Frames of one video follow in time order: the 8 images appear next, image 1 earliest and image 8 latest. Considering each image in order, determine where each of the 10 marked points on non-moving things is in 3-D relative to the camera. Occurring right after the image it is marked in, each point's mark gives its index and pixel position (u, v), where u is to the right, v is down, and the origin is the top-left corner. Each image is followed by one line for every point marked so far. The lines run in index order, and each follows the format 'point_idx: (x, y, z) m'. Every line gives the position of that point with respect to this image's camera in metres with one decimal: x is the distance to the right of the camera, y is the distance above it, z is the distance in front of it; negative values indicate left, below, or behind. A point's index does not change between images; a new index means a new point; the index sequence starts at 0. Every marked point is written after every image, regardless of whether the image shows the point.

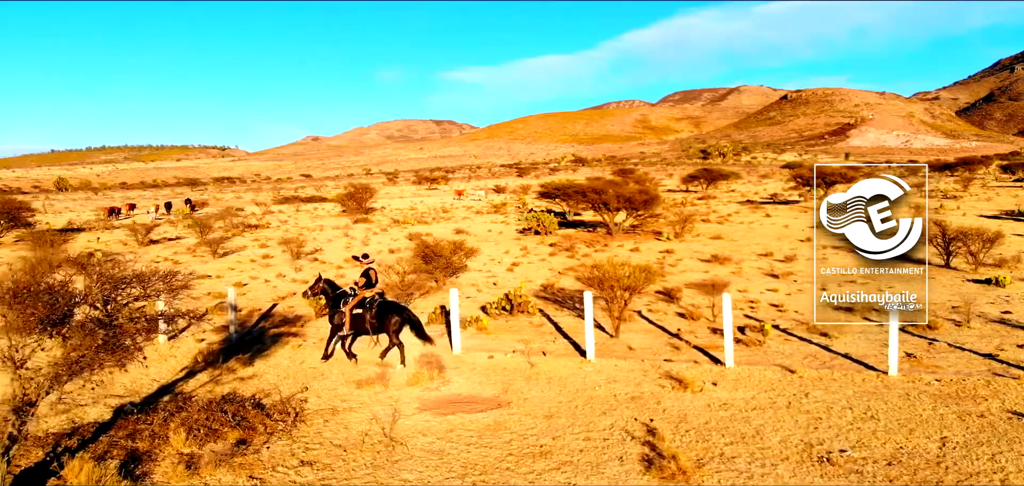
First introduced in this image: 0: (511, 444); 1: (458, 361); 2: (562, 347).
0: (0.0, -1.6, +7.5) m
1: (-0.6, -1.3, +10.6) m
2: (+0.6, -1.2, +11.3) m
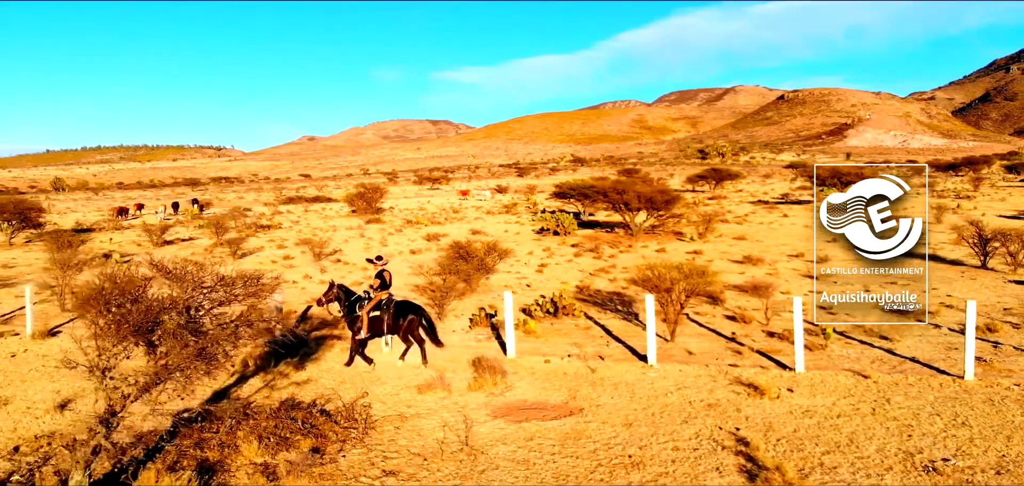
0: (+0.7, -1.6, +7.2) m
1: (0.0, -1.4, +10.3) m
2: (+1.3, -1.3, +11.0) m
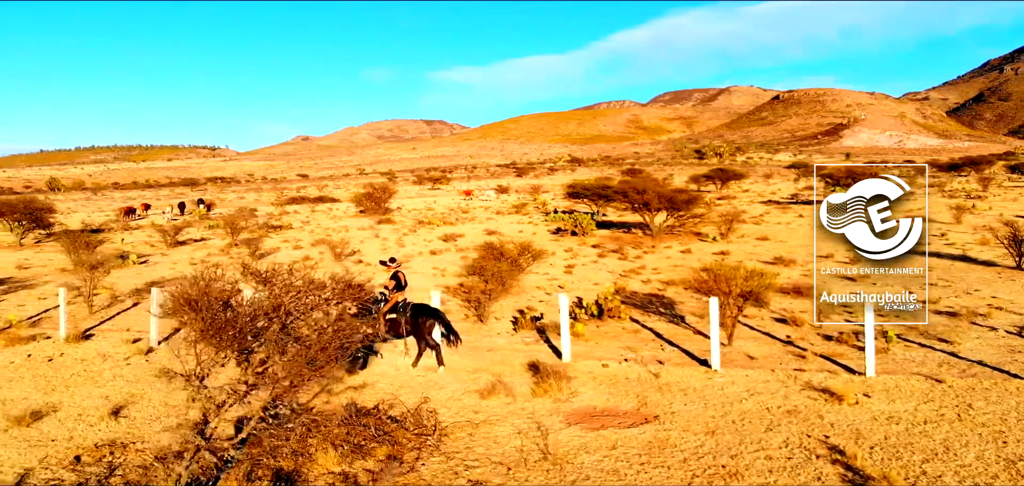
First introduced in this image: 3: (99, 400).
0: (+1.3, -1.6, +7.0) m
1: (+0.7, -1.4, +10.1) m
2: (+1.9, -1.3, +10.8) m
3: (-4.2, -1.6, +9.6) m
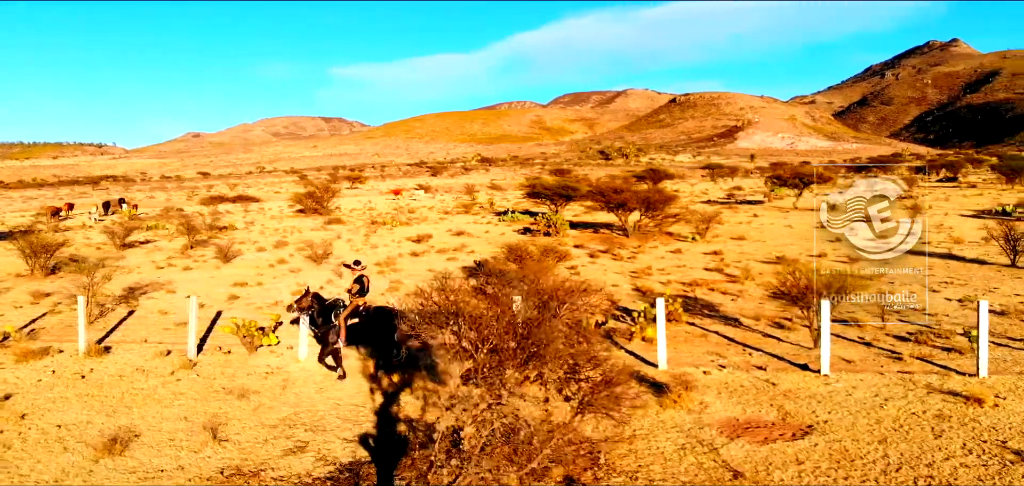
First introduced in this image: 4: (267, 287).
0: (+2.7, -1.7, +6.7) m
1: (+1.7, -1.4, +9.7) m
2: (+2.9, -1.3, +10.5) m
3: (-3.1, -1.6, +8.7) m
4: (-4.7, -0.8, +17.8) m
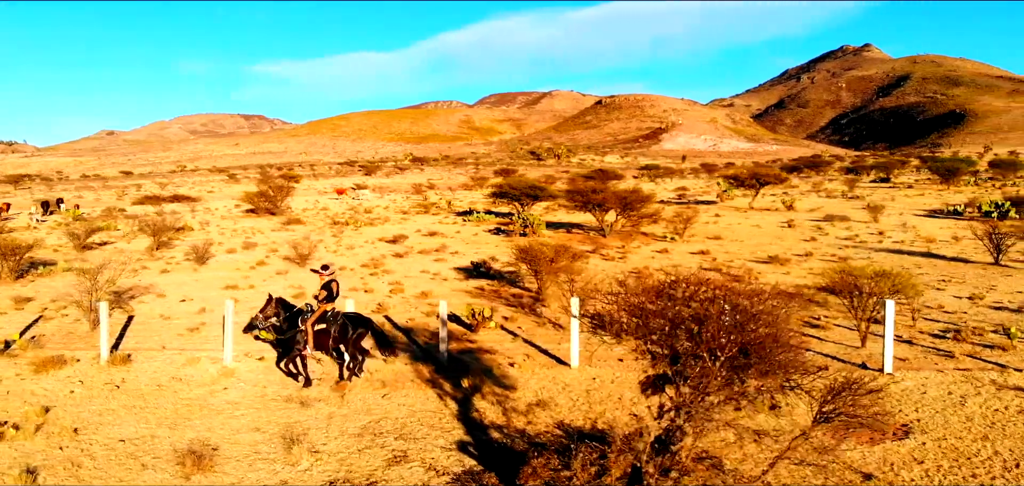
0: (+3.7, -1.7, +6.8) m
1: (+2.4, -1.4, +9.7) m
2: (+3.5, -1.3, +10.6) m
3: (-2.3, -1.7, +8.3) m
4: (-4.6, -0.9, +17.2) m
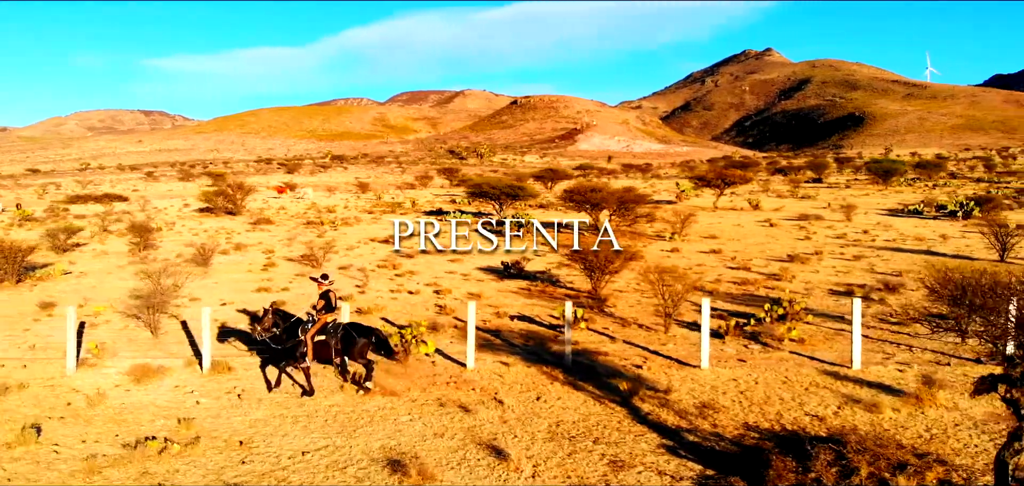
0: (+5.4, -1.7, +7.1) m
1: (+3.9, -1.4, +9.9) m
2: (+4.8, -1.3, +10.9) m
3: (-0.6, -1.7, +8.0) m
4: (-3.9, -0.9, +16.6) m
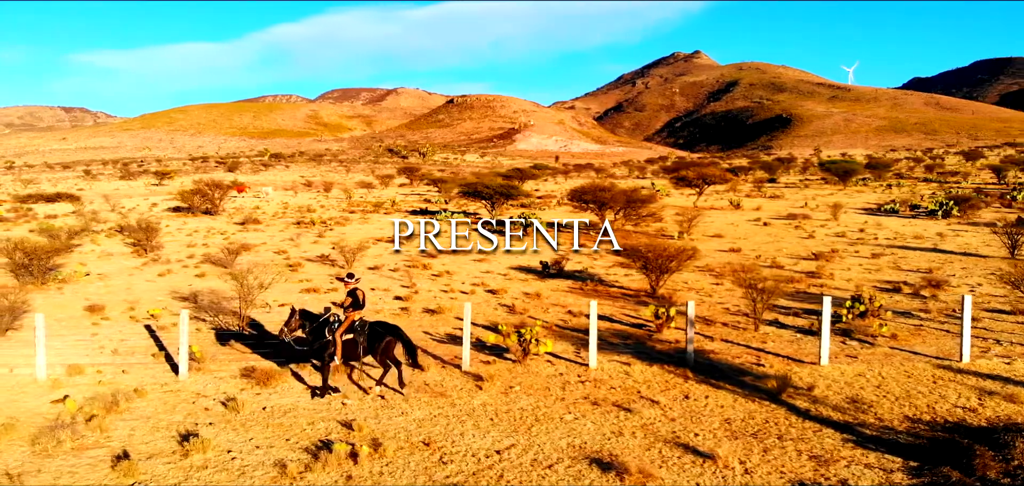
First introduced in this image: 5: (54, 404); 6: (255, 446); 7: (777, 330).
0: (+7.0, -1.6, +7.6) m
1: (+5.3, -1.4, +10.3) m
2: (+6.2, -1.3, +11.4) m
3: (+1.0, -1.7, +8.1) m
4: (-3.0, -0.9, +16.4) m
5: (-4.7, -1.6, +9.6) m
6: (-2.2, -1.8, +8.1) m
7: (+3.5, -1.2, +12.5) m
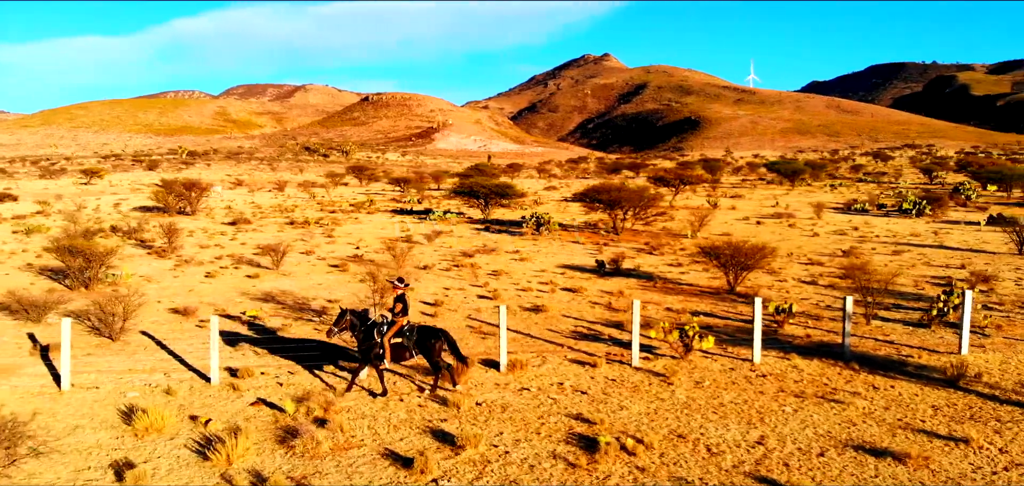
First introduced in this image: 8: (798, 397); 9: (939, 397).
0: (+9.3, -1.6, +8.8) m
1: (+7.3, -1.4, +11.2) m
2: (+8.0, -1.2, +12.4) m
3: (+3.2, -1.7, +8.6) m
4: (-1.6, -0.9, +16.5) m
5: (-2.6, -1.7, +9.5) m
6: (0.0, -1.8, +8.3) m
7: (+5.3, -1.1, +13.2) m
8: (+2.9, -1.6, +9.5) m
9: (+4.3, -1.6, +9.4) m
